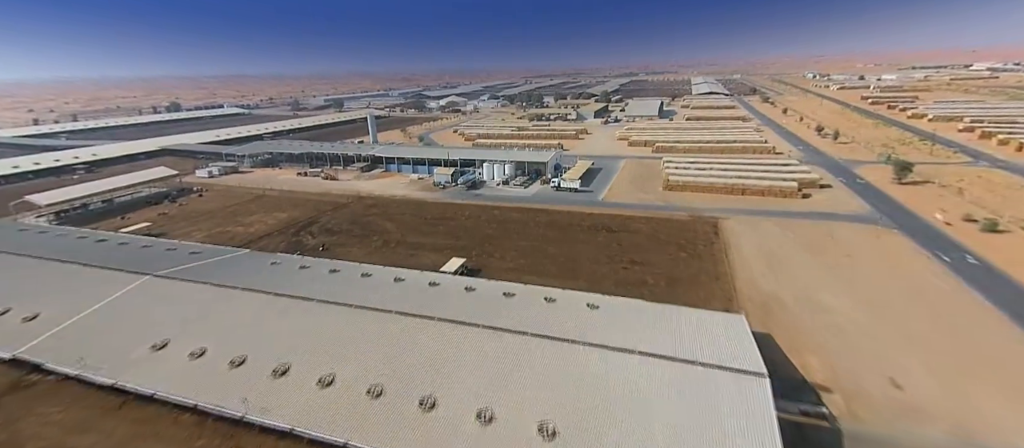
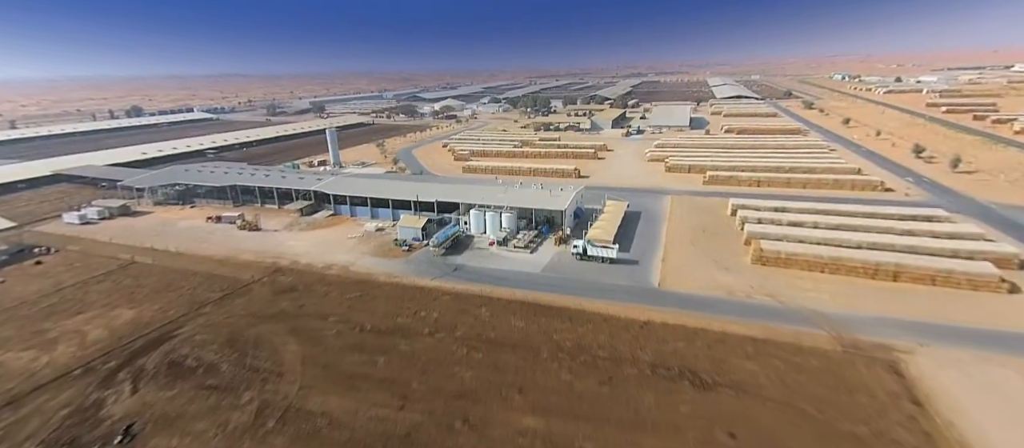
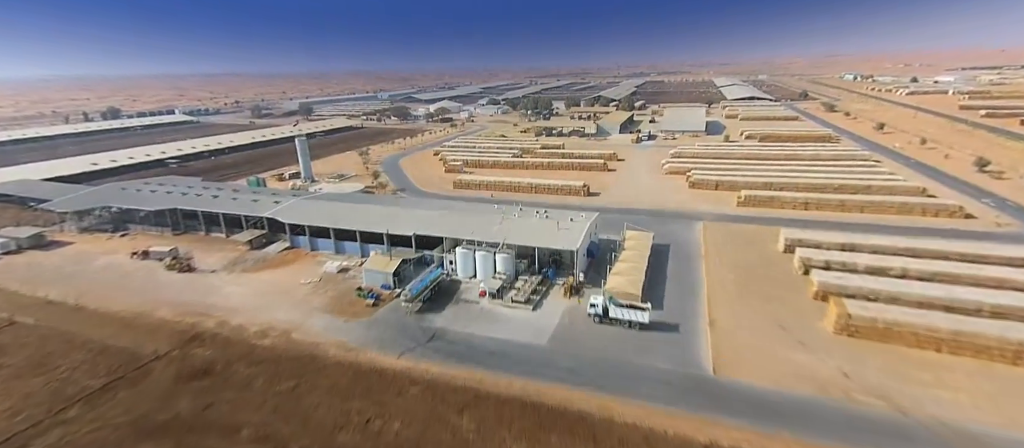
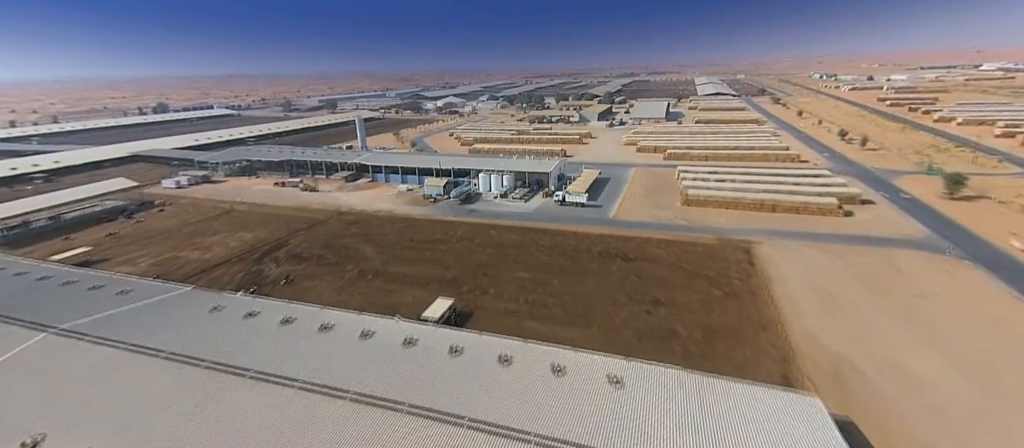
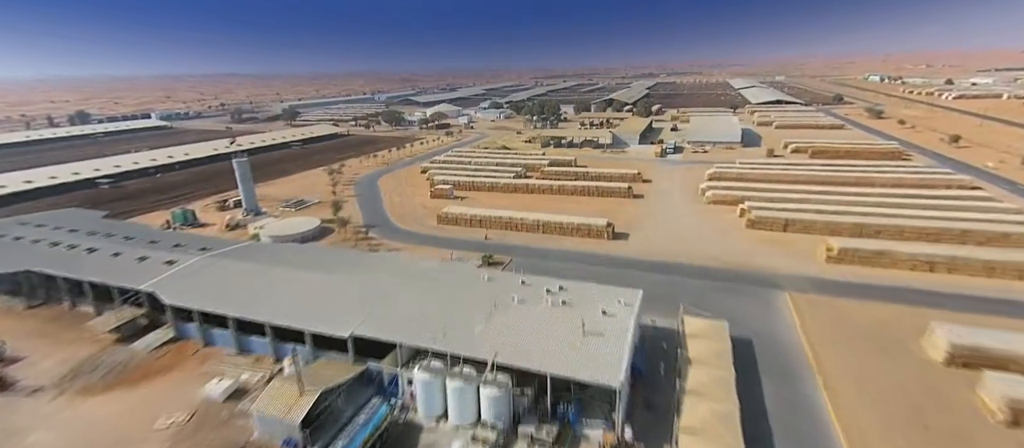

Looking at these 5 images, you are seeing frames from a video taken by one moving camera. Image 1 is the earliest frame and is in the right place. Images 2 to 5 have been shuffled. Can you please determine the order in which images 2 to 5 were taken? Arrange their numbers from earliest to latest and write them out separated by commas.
4, 2, 3, 5
